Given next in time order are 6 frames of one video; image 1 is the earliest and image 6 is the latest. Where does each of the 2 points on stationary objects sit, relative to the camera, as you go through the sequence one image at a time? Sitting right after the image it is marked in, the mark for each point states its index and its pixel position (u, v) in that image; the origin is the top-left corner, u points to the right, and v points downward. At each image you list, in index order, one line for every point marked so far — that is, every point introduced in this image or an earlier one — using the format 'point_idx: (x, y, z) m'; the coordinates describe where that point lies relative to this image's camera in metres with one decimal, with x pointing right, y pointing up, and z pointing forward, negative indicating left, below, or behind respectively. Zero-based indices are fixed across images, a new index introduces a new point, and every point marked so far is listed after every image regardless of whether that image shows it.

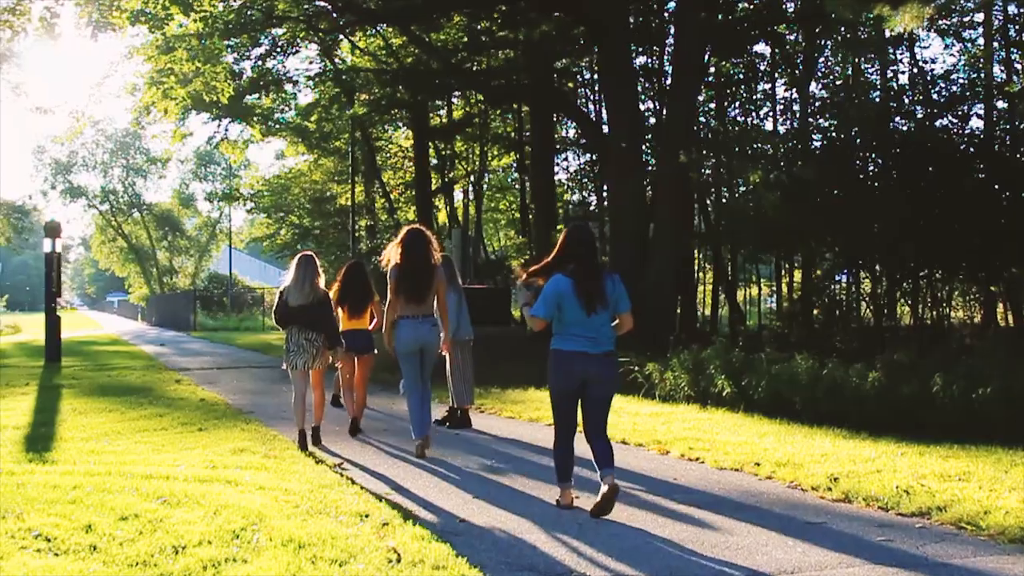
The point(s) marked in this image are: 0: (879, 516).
0: (+2.2, -1.4, +6.4) m
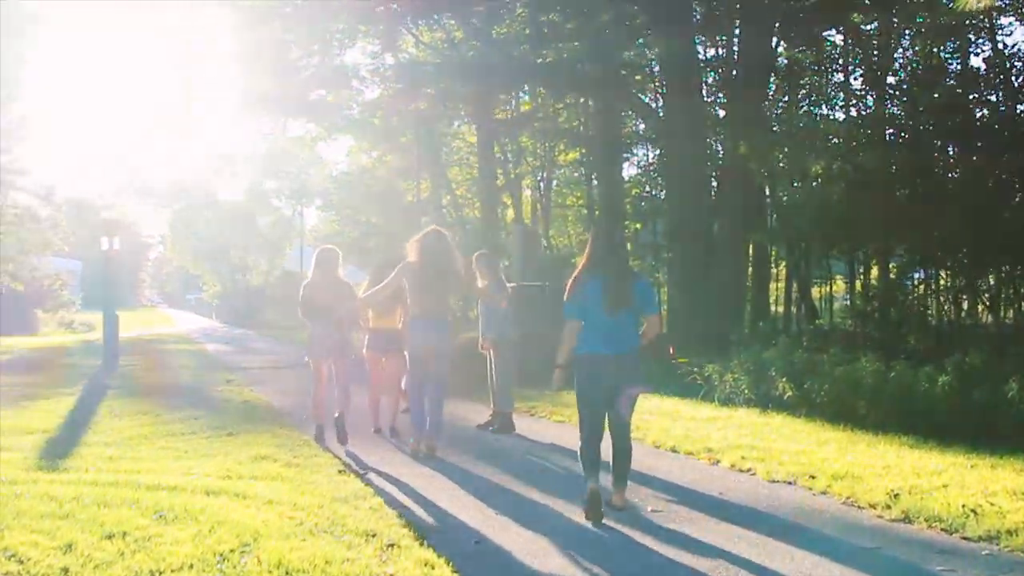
0: (+2.3, -1.3, +5.8) m
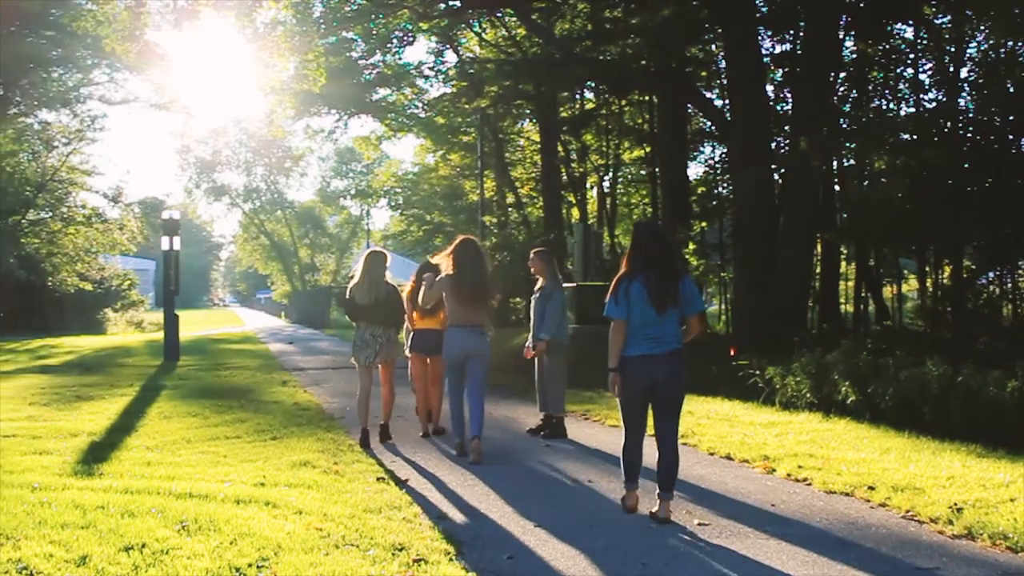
0: (+2.5, -1.4, +5.4) m
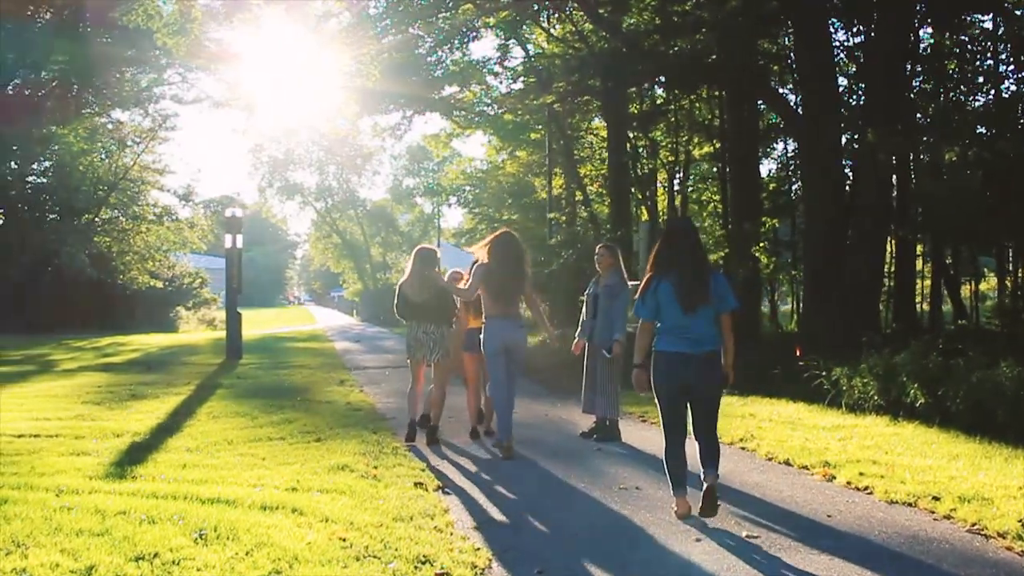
0: (+2.6, -1.4, +5.0) m
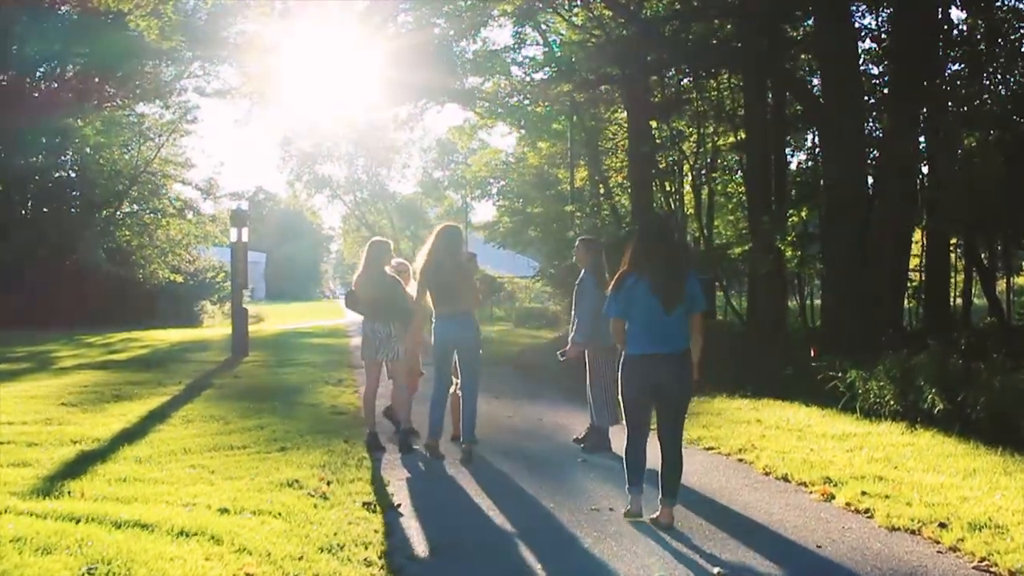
0: (+2.3, -1.4, +4.3) m
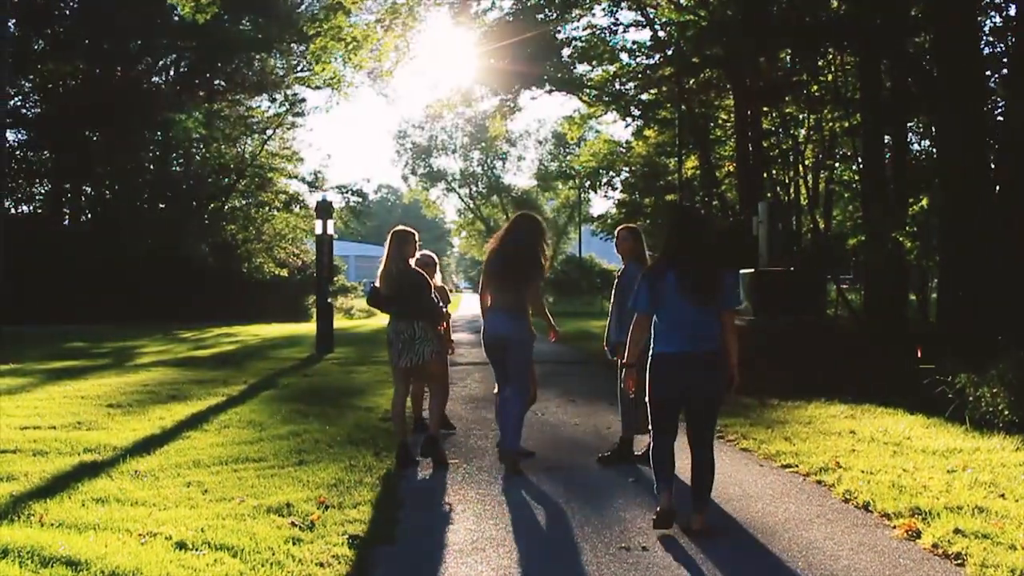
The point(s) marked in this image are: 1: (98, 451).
0: (+2.1, -1.4, +3.1) m
1: (-3.1, -1.2, +8.3) m
